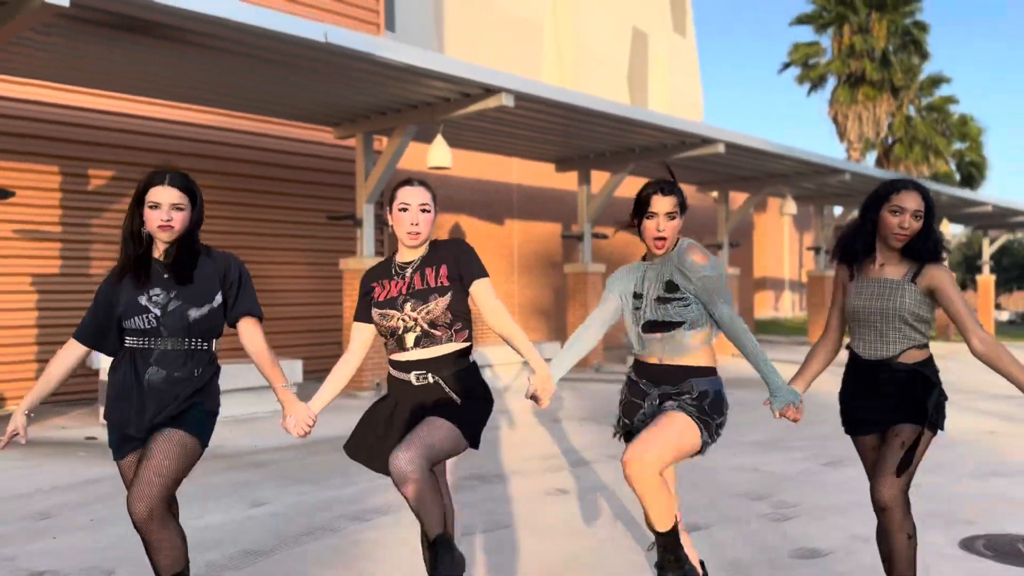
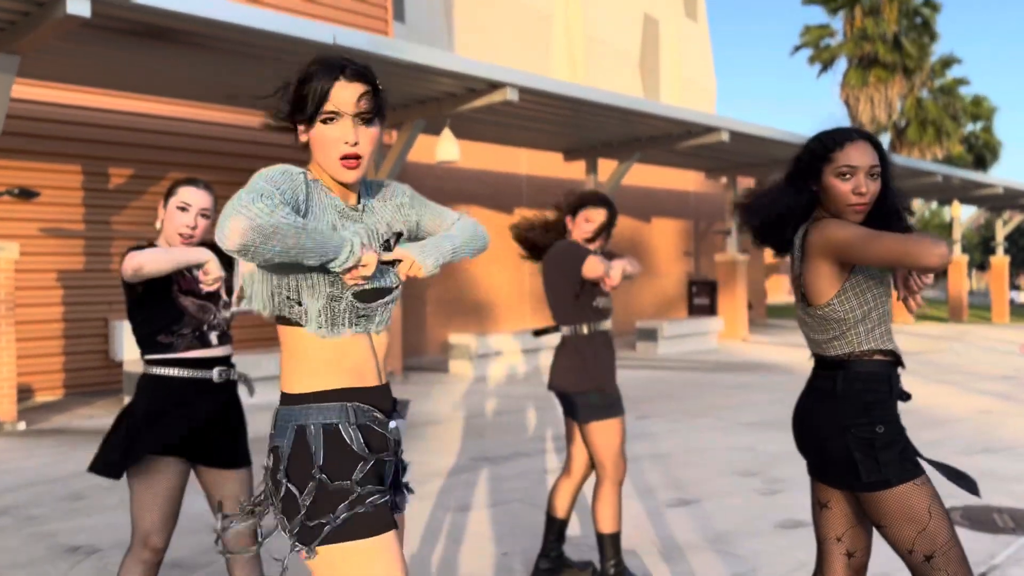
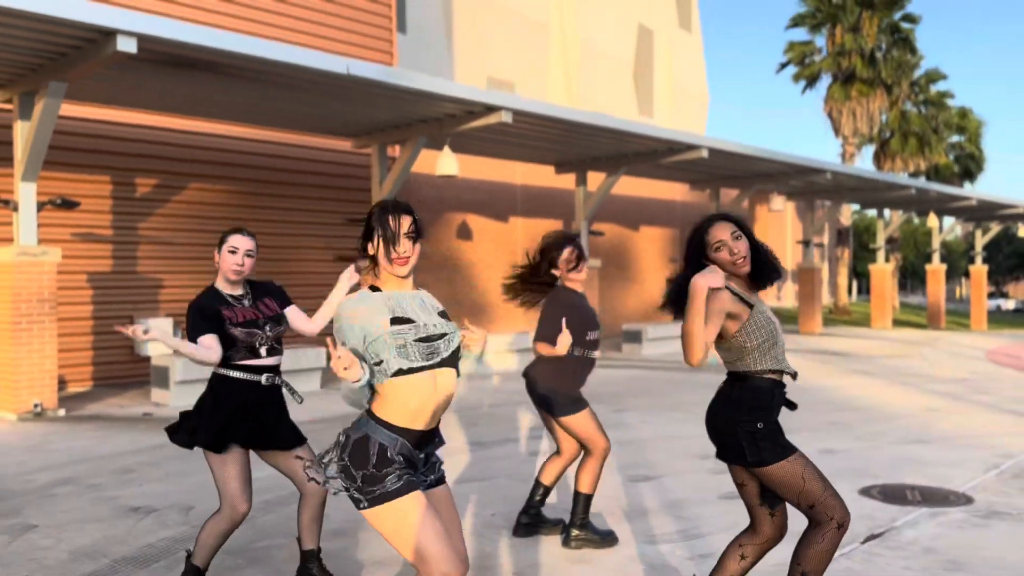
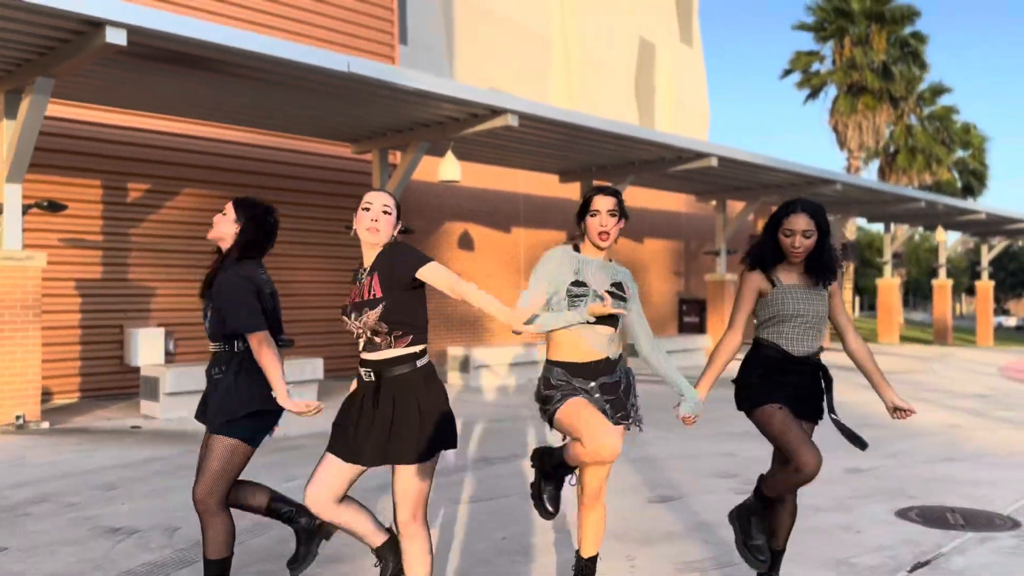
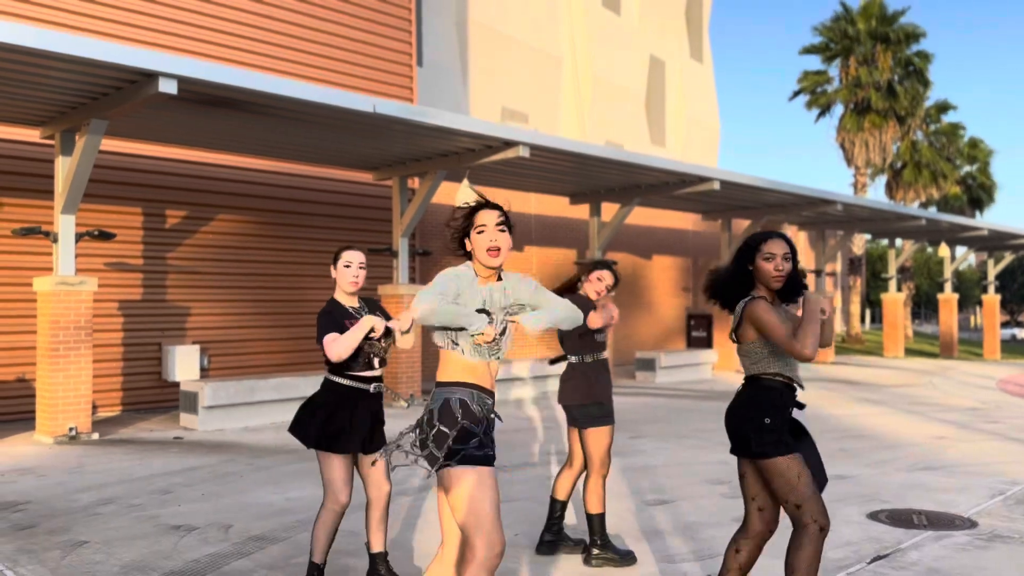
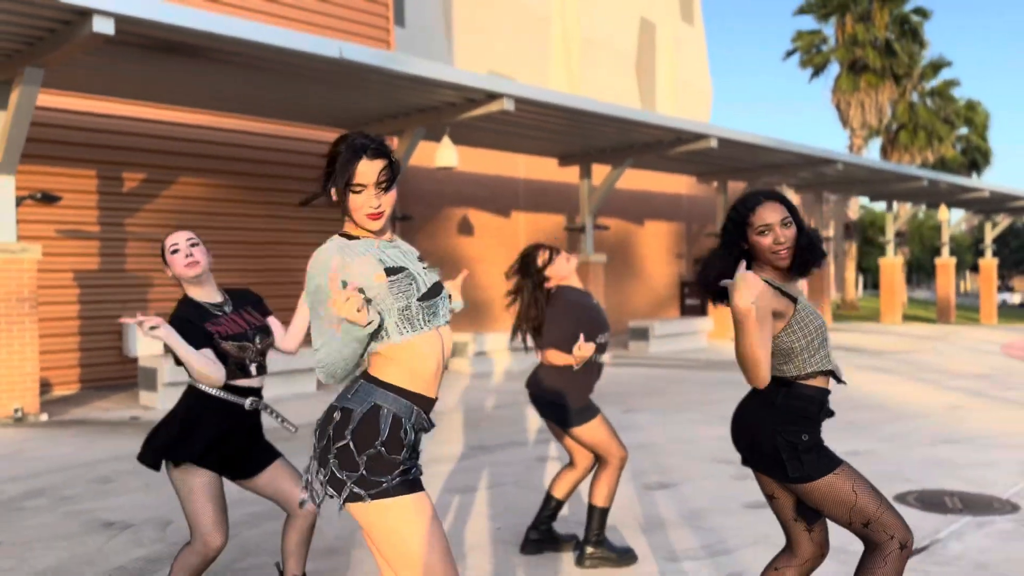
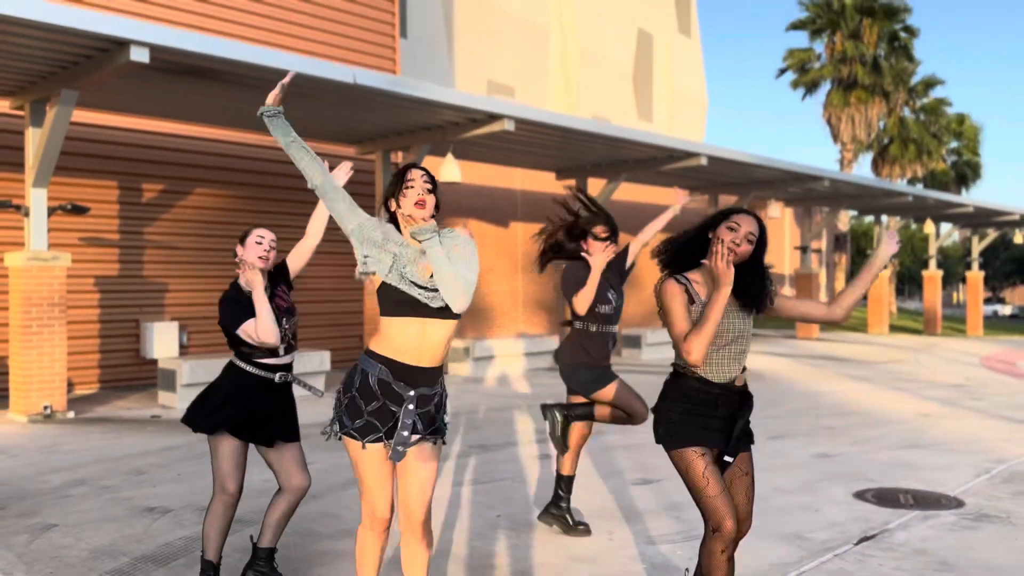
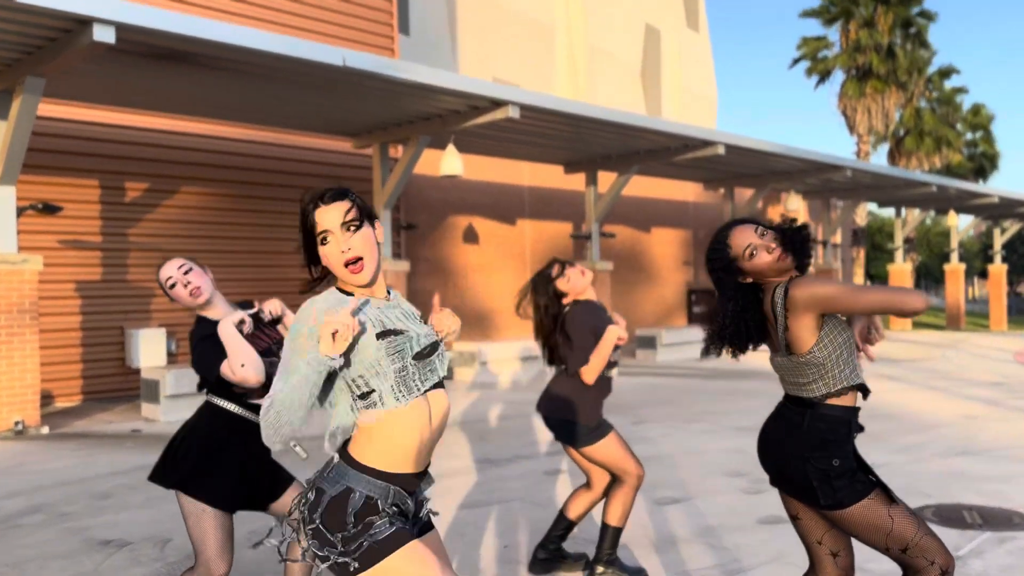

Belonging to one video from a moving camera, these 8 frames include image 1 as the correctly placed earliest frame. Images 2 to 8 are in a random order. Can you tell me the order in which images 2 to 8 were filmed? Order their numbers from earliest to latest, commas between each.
4, 5, 8, 2, 6, 3, 7
